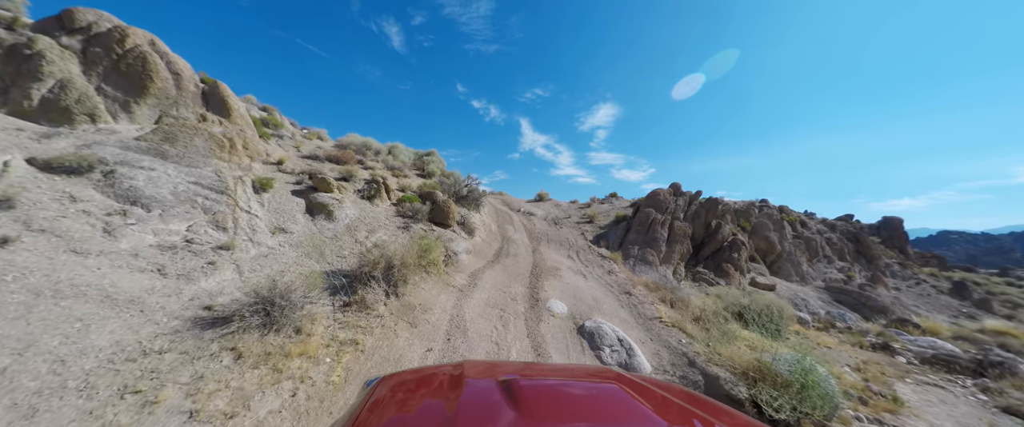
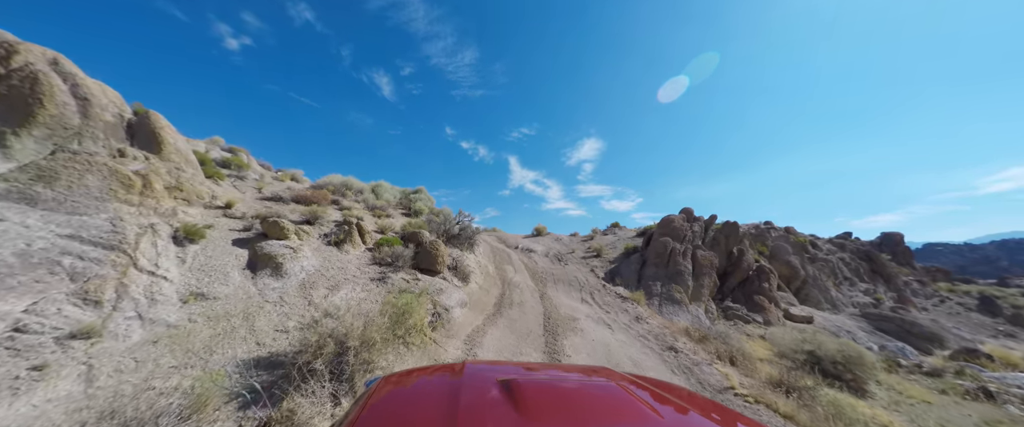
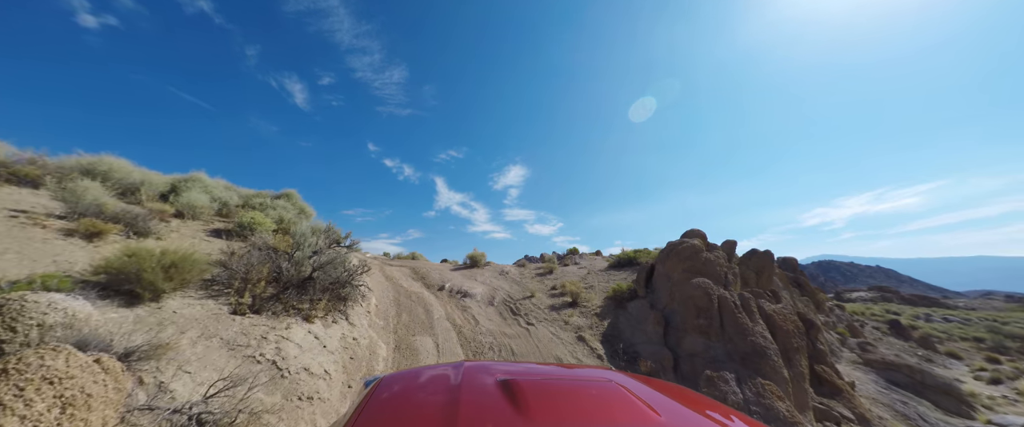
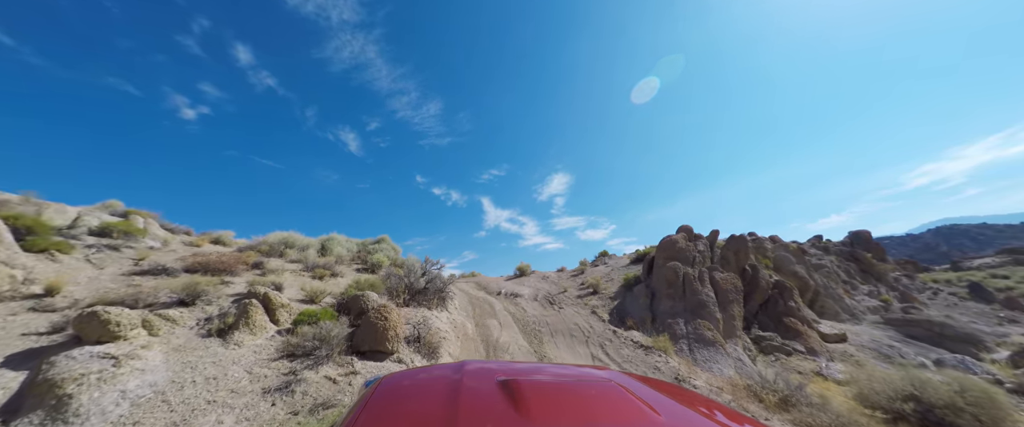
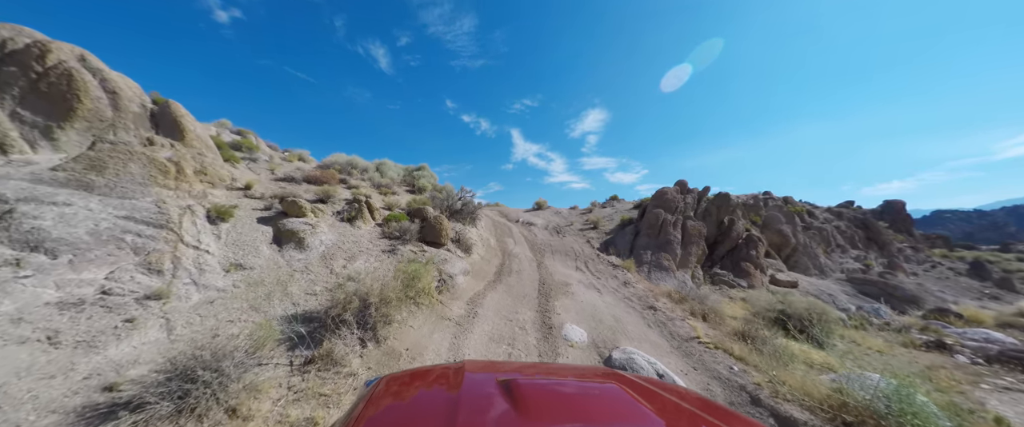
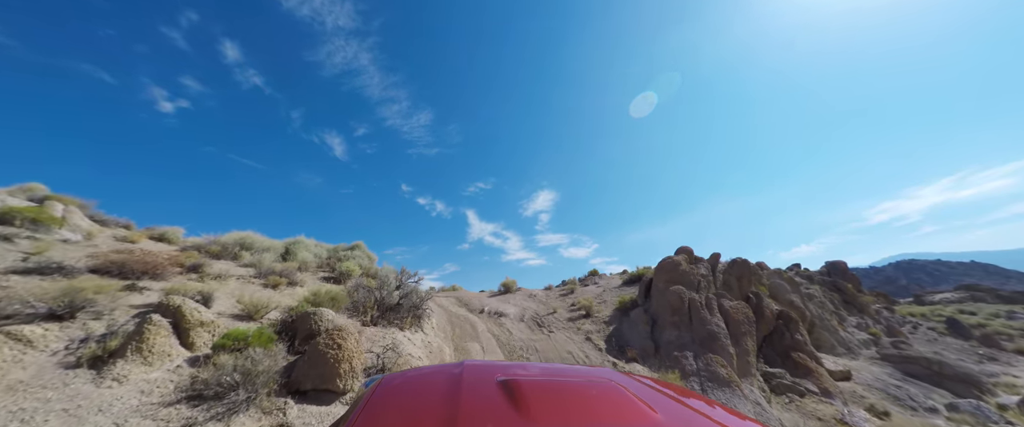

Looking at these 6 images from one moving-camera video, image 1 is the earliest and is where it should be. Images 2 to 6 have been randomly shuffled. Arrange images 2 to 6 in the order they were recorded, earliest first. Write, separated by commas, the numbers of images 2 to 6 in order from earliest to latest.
5, 2, 4, 6, 3
